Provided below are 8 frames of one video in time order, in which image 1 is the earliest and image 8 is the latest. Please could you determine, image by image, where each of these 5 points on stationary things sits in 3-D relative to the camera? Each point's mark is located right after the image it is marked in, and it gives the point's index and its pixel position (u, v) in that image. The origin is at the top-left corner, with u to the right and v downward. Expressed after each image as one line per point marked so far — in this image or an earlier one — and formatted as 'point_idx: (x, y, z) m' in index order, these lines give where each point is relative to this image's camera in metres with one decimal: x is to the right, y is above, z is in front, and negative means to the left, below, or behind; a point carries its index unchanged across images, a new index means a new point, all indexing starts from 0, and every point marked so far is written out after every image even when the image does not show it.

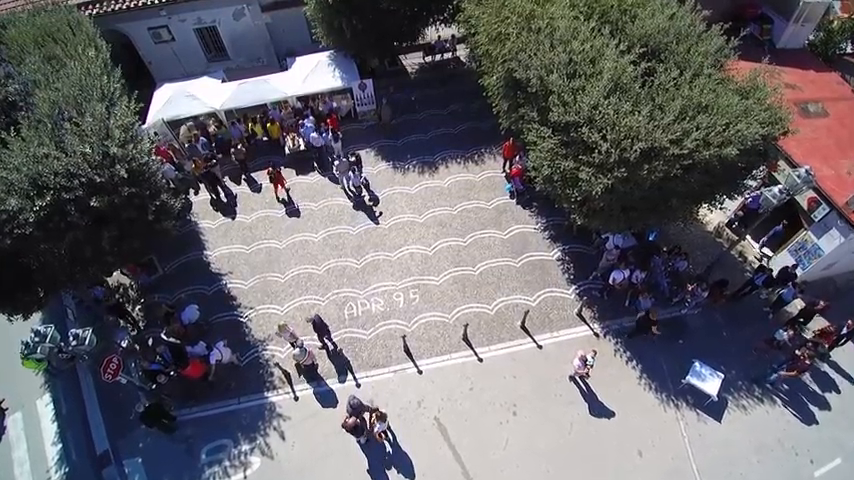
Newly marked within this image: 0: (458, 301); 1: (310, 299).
0: (+1.3, -2.6, +19.2) m
1: (-5.3, -2.6, +19.8) m
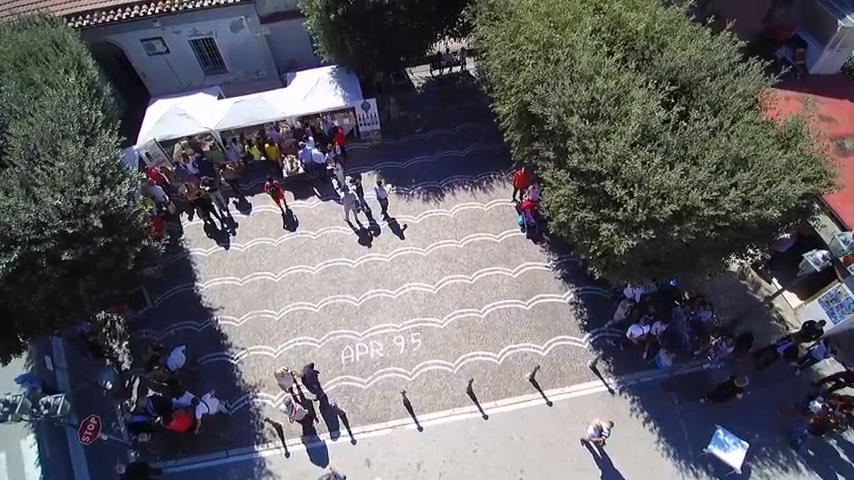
0: (+1.4, -4.3, +18.0) m
1: (-5.1, -4.2, +18.6) m
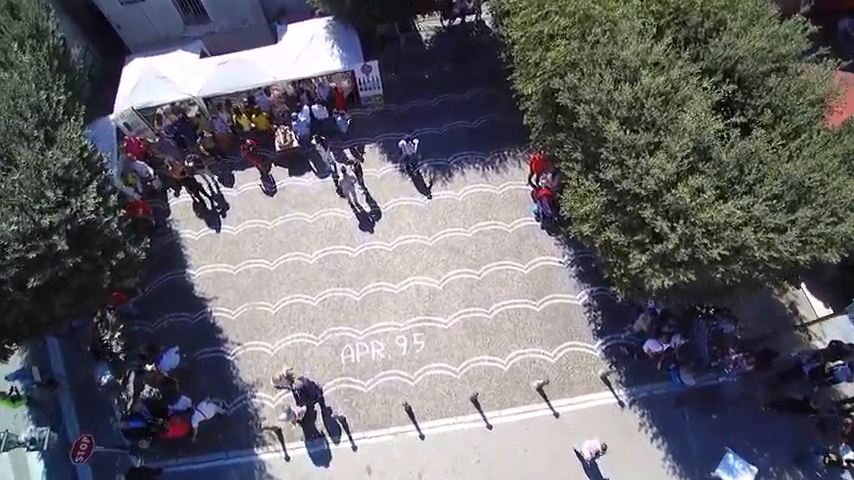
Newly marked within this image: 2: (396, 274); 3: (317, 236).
0: (+1.6, -4.2, +17.2) m
1: (-5.0, -3.9, +17.8) m
2: (-1.3, -1.4, +18.8) m
3: (-4.8, +0.2, +19.8) m
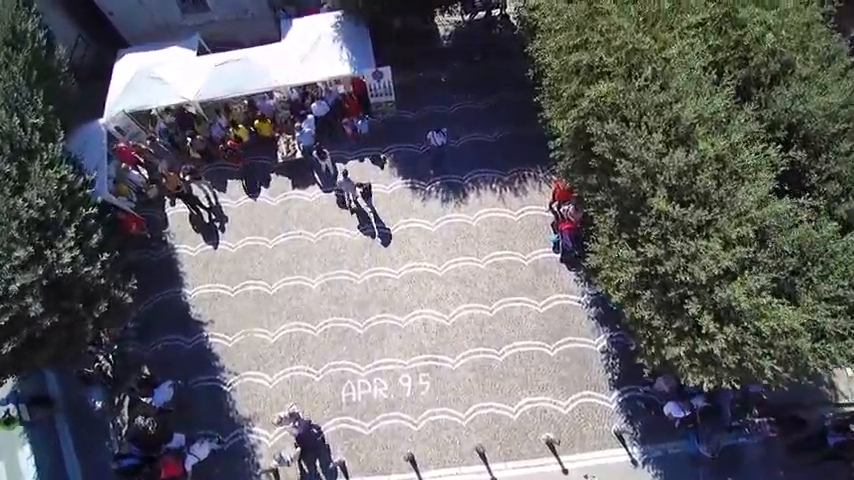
0: (+1.7, -5.6, +16.3) m
1: (-4.8, -5.0, +17.0) m
2: (-1.0, -2.6, +17.7) m
3: (-4.4, -0.7, +18.6) m
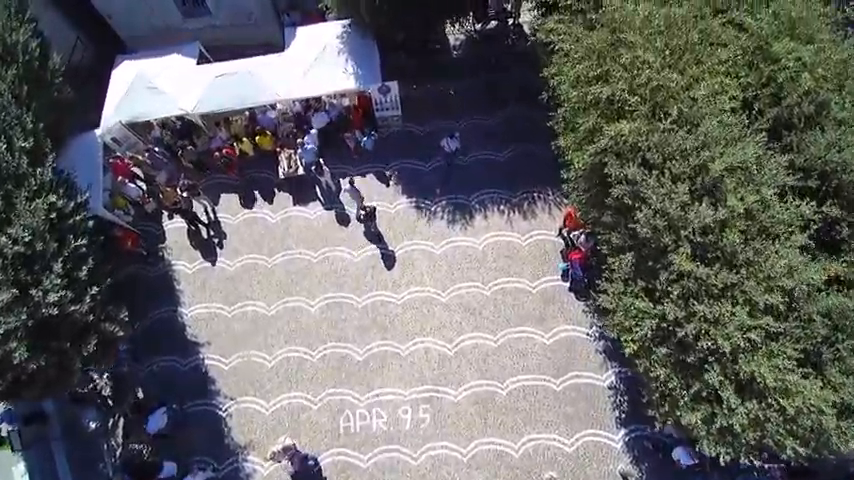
0: (+1.8, -6.7, +15.8) m
1: (-4.7, -5.8, +16.5) m
2: (-0.9, -3.5, +17.1) m
3: (-4.2, -1.6, +18.0) m
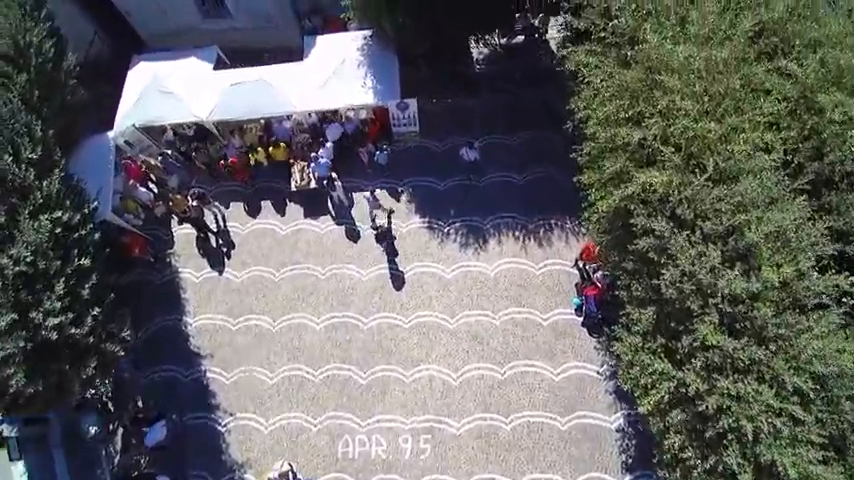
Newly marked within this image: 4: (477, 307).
0: (+1.7, -7.7, +15.4) m
1: (-4.7, -6.5, +16.3) m
2: (-0.7, -4.4, +16.7) m
3: (-3.9, -2.2, +17.6) m
4: (+1.9, -2.6, +17.3) m
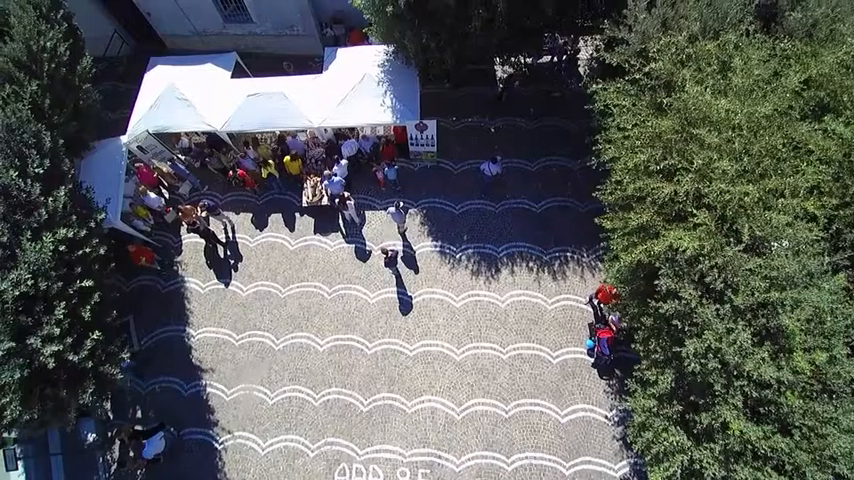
0: (+1.6, -8.9, +15.1) m
1: (-4.7, -7.2, +16.0) m
2: (-0.5, -5.3, +16.3) m
3: (-3.6, -3.0, +17.3) m
4: (+2.1, -3.7, +16.8) m
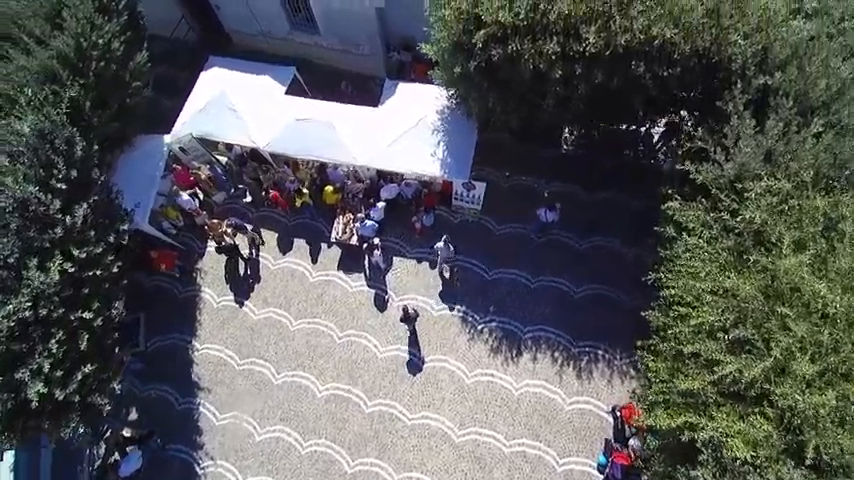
0: (+0.5, -11.4, +14.1) m
1: (-5.3, -8.5, +15.5) m
2: (-0.8, -7.5, +15.4) m
3: (-3.3, -4.6, +16.5) m
4: (+2.1, -6.4, +15.6) m
